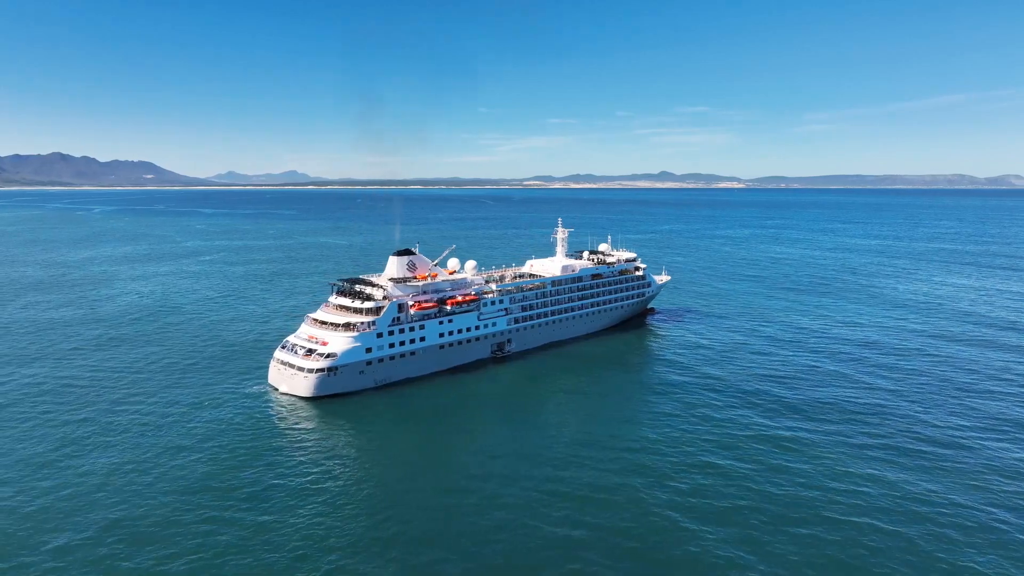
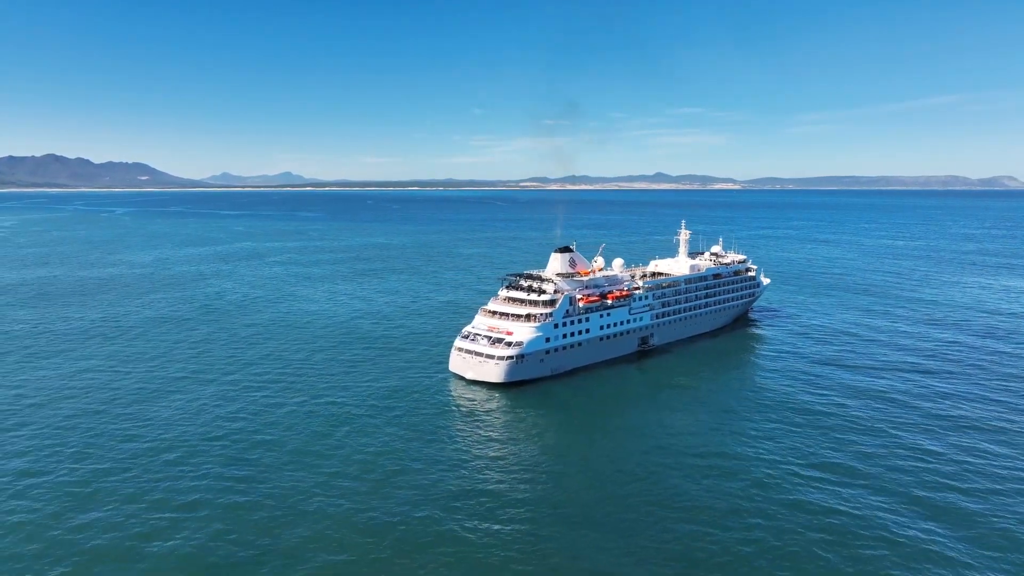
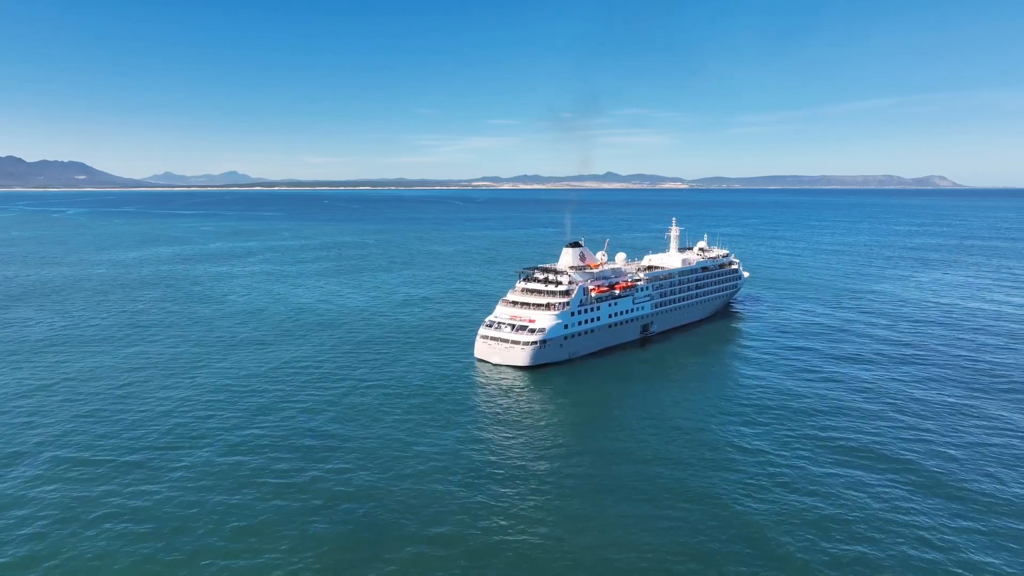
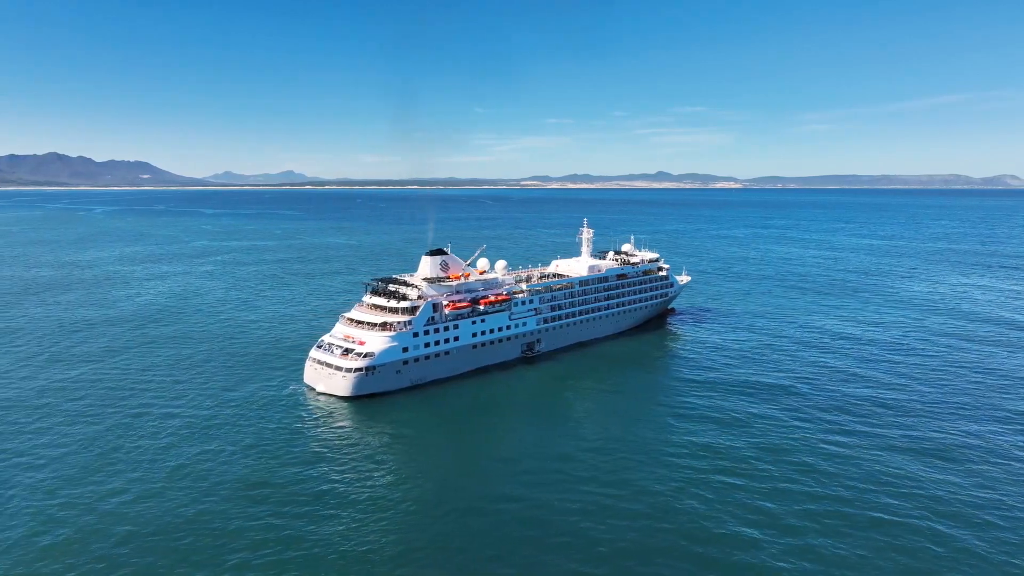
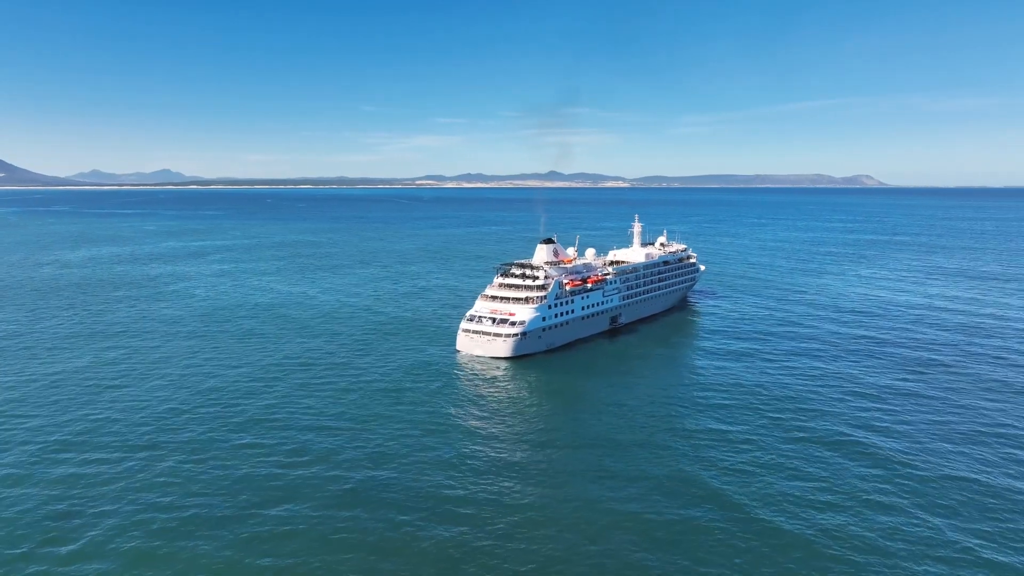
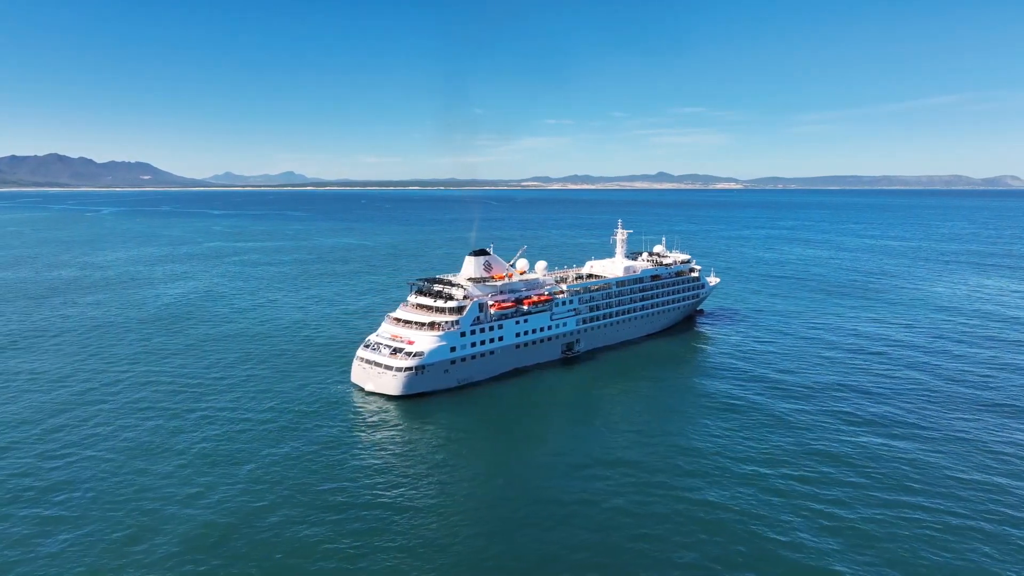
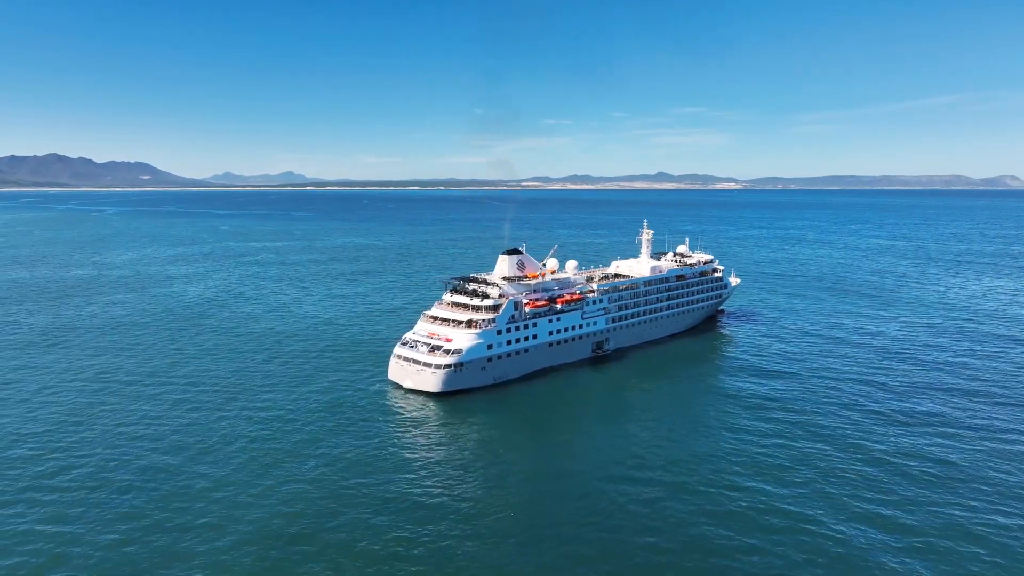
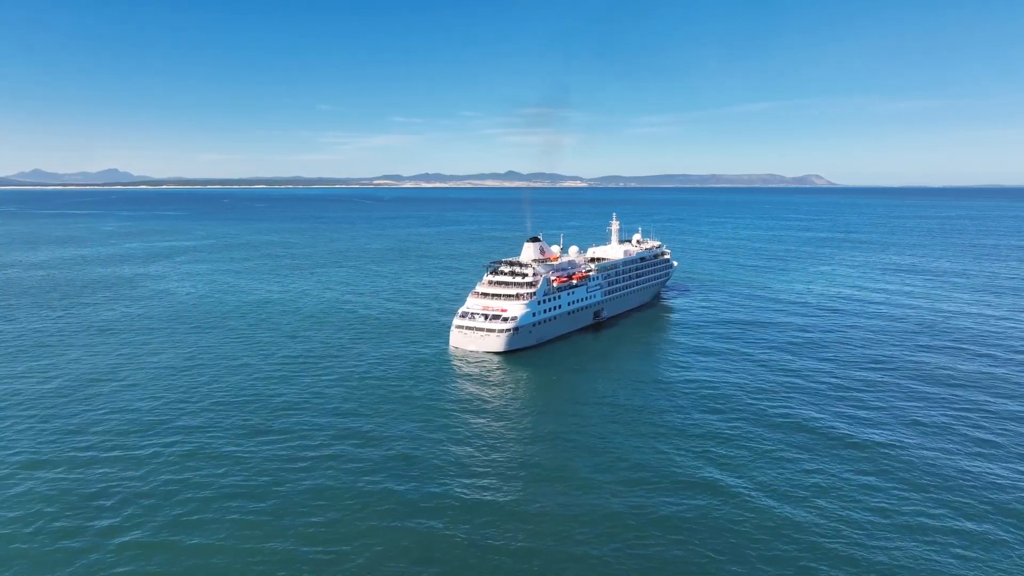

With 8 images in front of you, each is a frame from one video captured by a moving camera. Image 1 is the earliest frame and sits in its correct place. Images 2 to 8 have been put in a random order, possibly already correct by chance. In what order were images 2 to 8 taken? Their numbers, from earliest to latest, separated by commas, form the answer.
4, 6, 7, 2, 3, 5, 8
